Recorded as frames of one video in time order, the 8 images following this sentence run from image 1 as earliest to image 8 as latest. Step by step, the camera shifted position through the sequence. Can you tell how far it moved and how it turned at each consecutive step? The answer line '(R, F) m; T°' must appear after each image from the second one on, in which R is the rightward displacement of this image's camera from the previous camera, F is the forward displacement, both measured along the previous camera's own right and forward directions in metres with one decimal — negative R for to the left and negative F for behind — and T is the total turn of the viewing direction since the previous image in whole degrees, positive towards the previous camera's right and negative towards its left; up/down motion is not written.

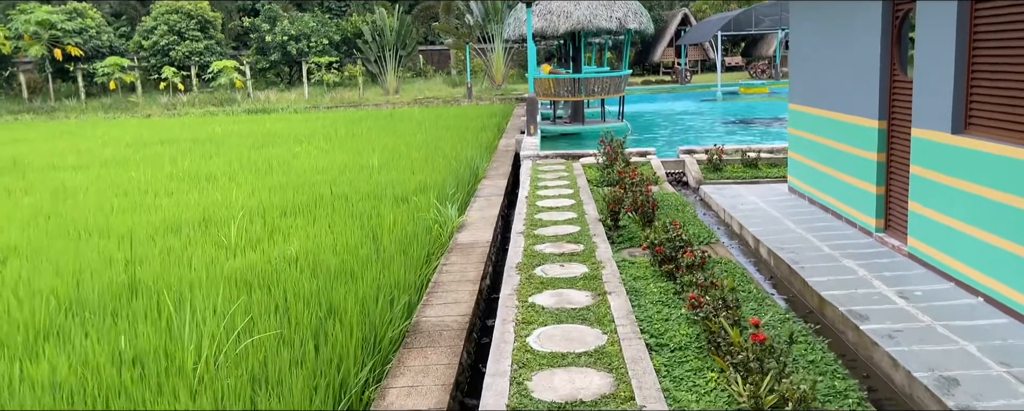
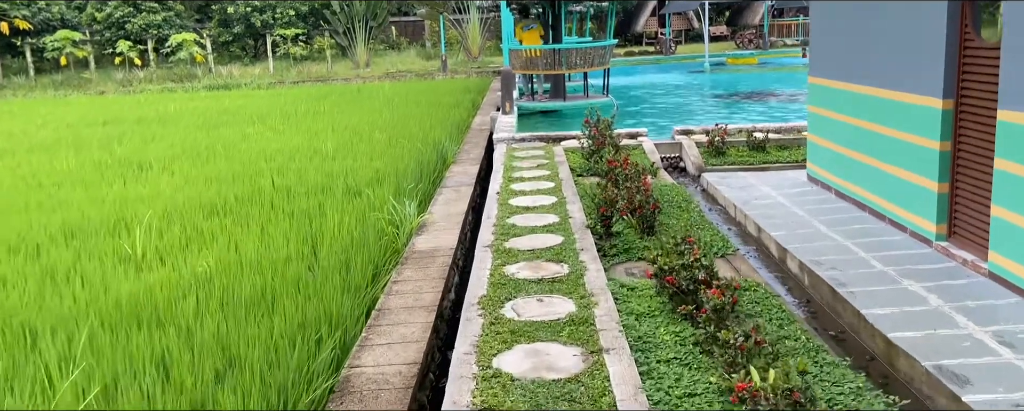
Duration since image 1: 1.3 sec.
(+0.1, +0.8) m; +1°
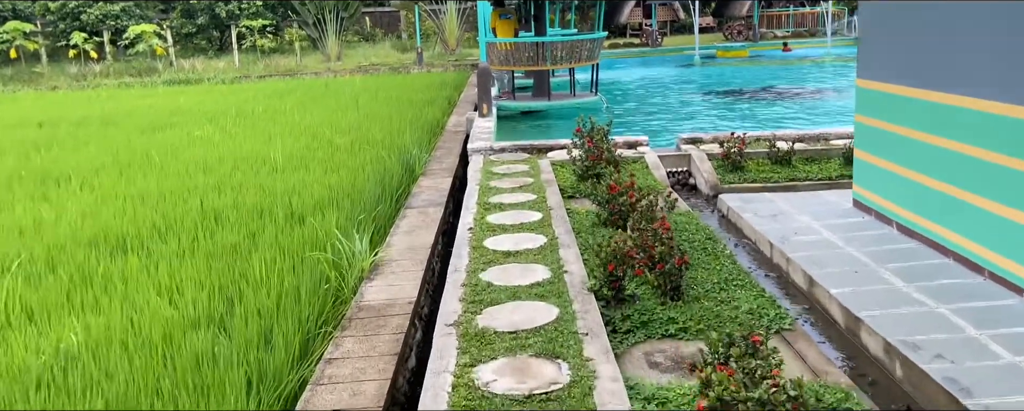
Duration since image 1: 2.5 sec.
(0.0, +0.8) m; +1°
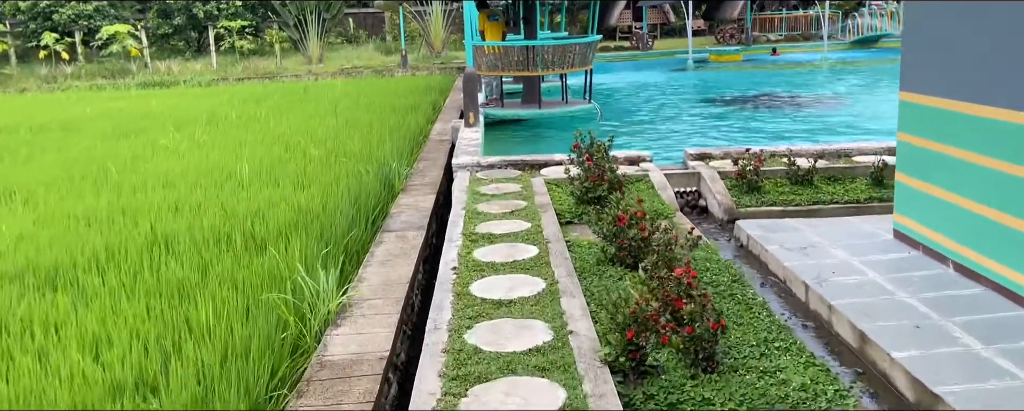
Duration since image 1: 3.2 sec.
(0.0, +0.5) m; +1°
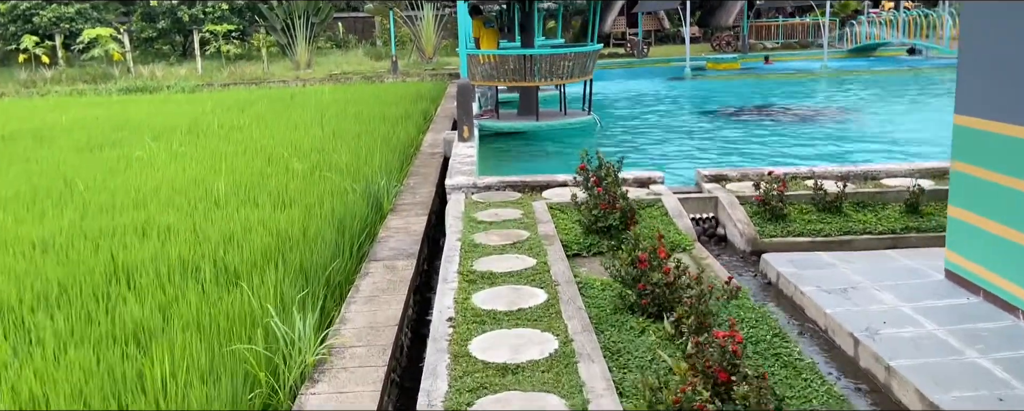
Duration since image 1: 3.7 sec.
(0.0, +0.3) m; +1°
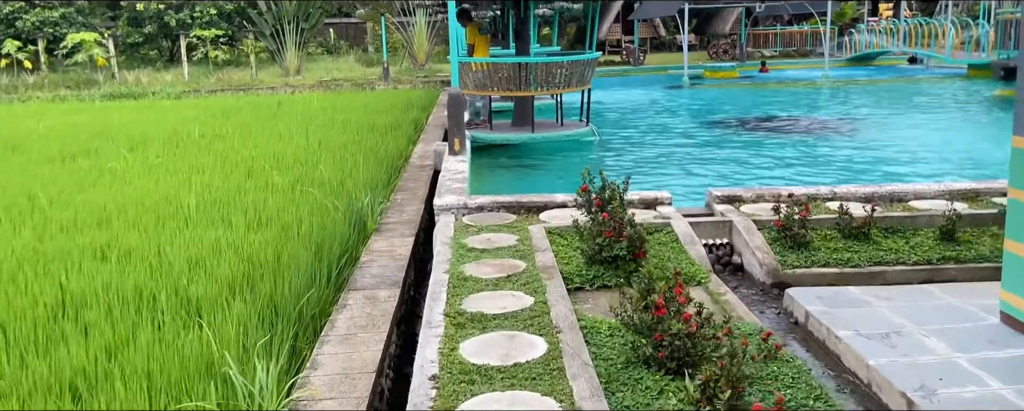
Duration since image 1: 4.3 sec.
(0.0, +0.3) m; 0°
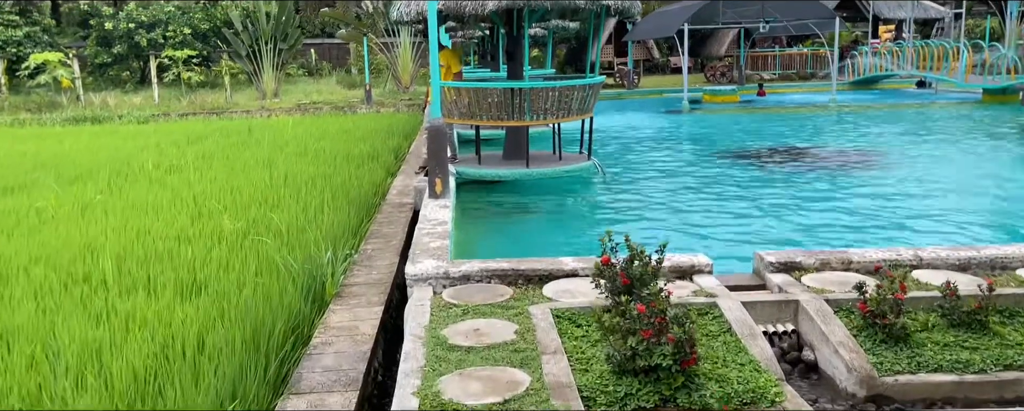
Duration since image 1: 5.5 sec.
(0.0, +0.8) m; +1°
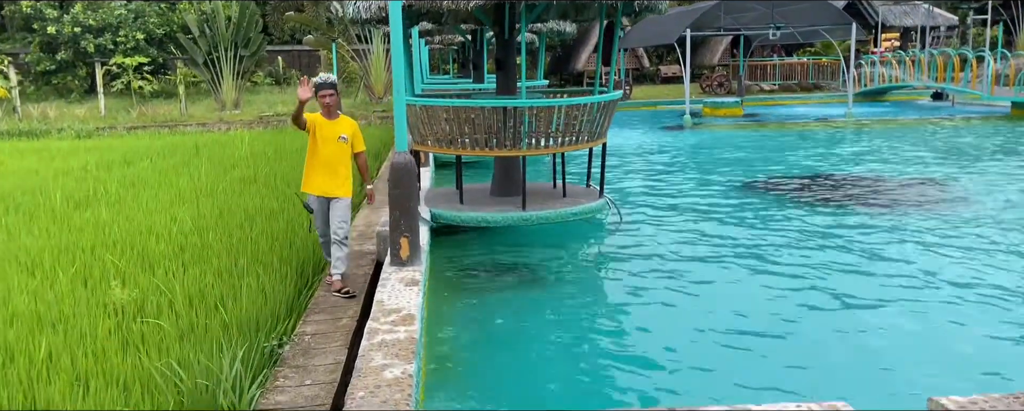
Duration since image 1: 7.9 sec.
(-0.1, +1.2) m; +2°
